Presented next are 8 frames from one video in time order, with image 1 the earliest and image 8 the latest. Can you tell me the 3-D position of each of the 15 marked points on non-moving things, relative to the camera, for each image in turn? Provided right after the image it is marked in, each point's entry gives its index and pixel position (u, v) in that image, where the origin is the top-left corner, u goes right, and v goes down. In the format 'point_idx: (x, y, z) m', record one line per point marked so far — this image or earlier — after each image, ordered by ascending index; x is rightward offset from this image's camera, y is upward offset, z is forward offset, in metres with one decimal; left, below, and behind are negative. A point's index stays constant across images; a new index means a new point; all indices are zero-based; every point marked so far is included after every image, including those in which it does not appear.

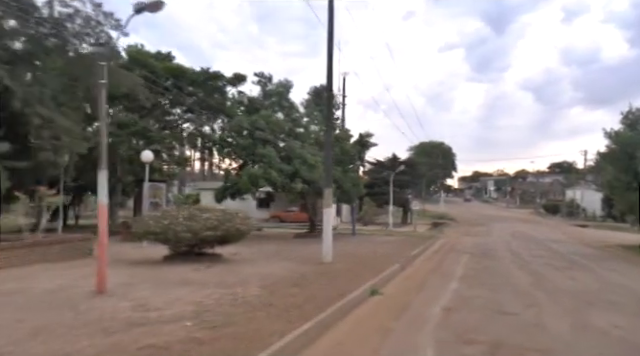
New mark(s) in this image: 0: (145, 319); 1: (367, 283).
0: (-2.9, -2.3, +7.9) m
1: (+1.3, -2.8, +12.6) m
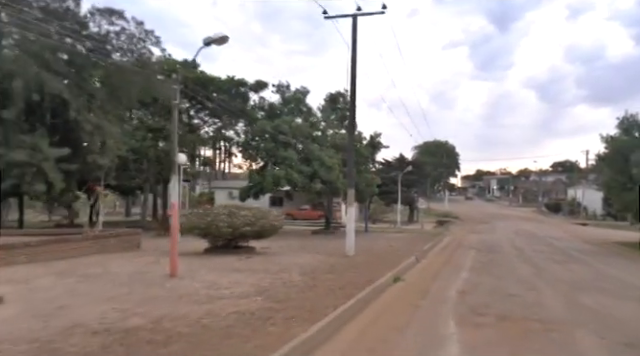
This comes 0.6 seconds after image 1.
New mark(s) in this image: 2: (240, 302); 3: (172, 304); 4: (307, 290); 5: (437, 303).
0: (-2.0, -2.4, +9.9) m
1: (+2.1, -2.9, +14.6) m
2: (-1.6, -2.4, +9.5) m
3: (-2.7, -2.3, +8.8) m
4: (-0.3, -2.6, +10.9) m
5: (+2.5, -2.8, +10.8) m
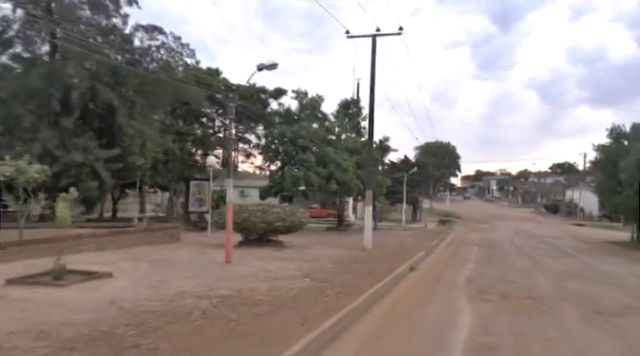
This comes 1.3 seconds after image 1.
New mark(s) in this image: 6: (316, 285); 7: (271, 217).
0: (-1.1, -2.5, +12.2) m
1: (+3.0, -3.0, +16.9) m
2: (-0.7, -2.5, +11.7) m
3: (-1.8, -2.4, +11.1) m
4: (+0.6, -2.7, +13.2) m
5: (+3.4, -3.0, +13.1) m
6: (-0.1, -2.5, +11.2) m
7: (-1.9, -1.6, +19.2) m
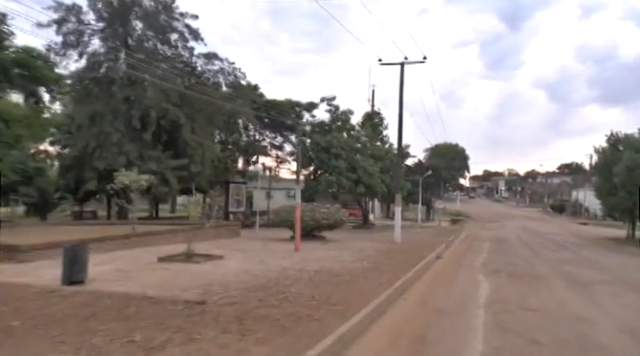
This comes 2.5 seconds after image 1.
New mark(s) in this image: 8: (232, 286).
0: (+0.6, -2.7, +16.1) m
1: (+4.9, -3.3, +20.8) m
2: (+1.1, -2.8, +15.7) m
3: (-0.1, -2.7, +15.1) m
4: (+2.4, -2.9, +17.2) m
5: (+5.2, -3.2, +17.0) m
6: (+1.7, -2.8, +15.1) m
7: (-0.1, -1.8, +23.2) m
8: (-1.9, -2.3, +10.4) m
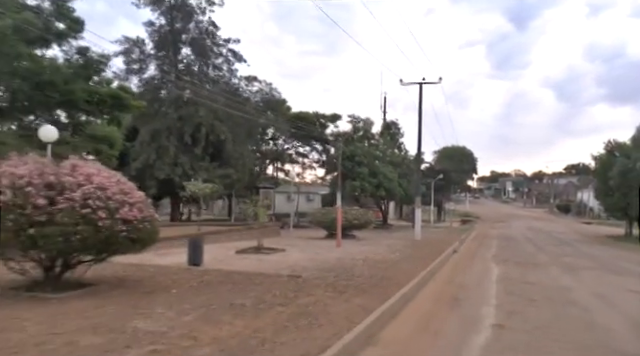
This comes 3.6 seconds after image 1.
0: (+2.3, -3.1, +19.8) m
1: (+6.6, -3.6, +24.4) m
2: (+2.8, -3.1, +19.4) m
3: (+1.6, -3.0, +18.8) m
4: (+4.1, -3.2, +20.8) m
5: (+6.9, -3.5, +20.6) m
6: (+3.3, -3.1, +18.8) m
7: (+1.7, -2.2, +26.9) m
8: (-0.3, -2.7, +14.1) m
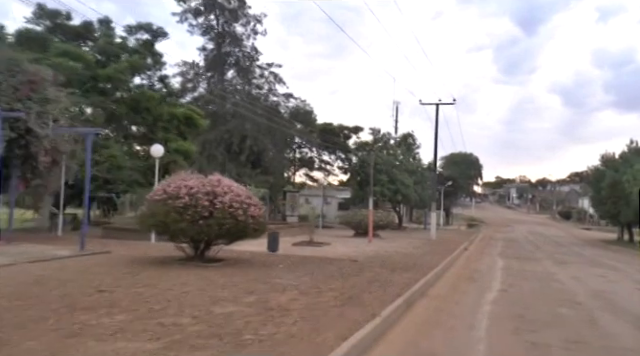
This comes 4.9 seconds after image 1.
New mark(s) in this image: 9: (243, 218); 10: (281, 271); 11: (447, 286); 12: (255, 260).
0: (+4.2, -3.5, +24.2) m
1: (+8.5, -4.1, +28.7) m
2: (+4.6, -3.6, +23.7) m
3: (+3.4, -3.4, +23.2) m
4: (+6.0, -3.7, +25.2) m
5: (+8.7, -4.0, +25.0) m
6: (+5.2, -3.5, +23.1) m
7: (+3.6, -2.7, +31.3) m
8: (+1.5, -3.0, +18.5) m
9: (-2.2, -1.1, +13.3) m
10: (-1.1, -2.6, +13.3) m
11: (+3.7, -3.1, +13.7) m
12: (-2.1, -2.6, +15.0) m
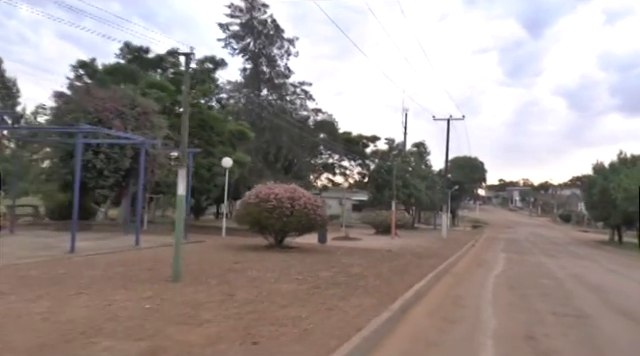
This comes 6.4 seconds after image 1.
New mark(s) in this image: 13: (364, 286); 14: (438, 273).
0: (+6.1, -3.9, +29.0) m
1: (+10.5, -4.6, +33.5) m
2: (+6.6, -4.0, +28.5) m
3: (+5.4, -3.8, +28.0) m
4: (+7.9, -4.2, +30.0) m
5: (+10.7, -4.5, +29.7) m
6: (+7.1, -4.0, +27.9) m
7: (+5.6, -3.1, +36.0) m
8: (+3.4, -3.4, +23.3) m
9: (-0.3, -1.5, +18.2) m
10: (+0.8, -3.0, +18.2) m
11: (+5.5, -3.5, +18.5) m
12: (-0.2, -2.9, +19.8) m
13: (+1.1, -2.6, +11.6) m
14: (+4.0, -3.1, +15.9) m
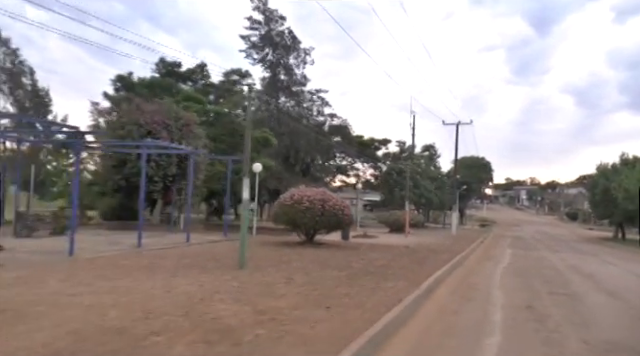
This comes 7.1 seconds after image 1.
0: (+7.4, -4.1, +31.3) m
1: (+11.9, -4.7, +35.7) m
2: (+7.9, -4.1, +30.8) m
3: (+6.7, -4.0, +30.3) m
4: (+9.2, -4.3, +32.2) m
5: (+12.0, -4.6, +32.0) m
6: (+8.4, -4.1, +30.2) m
7: (+7.0, -3.2, +38.3) m
8: (+4.7, -3.6, +25.7) m
9: (+0.9, -1.6, +20.5) m
10: (+2.0, -3.1, +20.5) m
11: (+6.7, -3.6, +20.8) m
12: (+1.0, -3.1, +22.2) m
13: (+2.2, -2.8, +13.9) m
14: (+5.1, -3.3, +18.2) m
